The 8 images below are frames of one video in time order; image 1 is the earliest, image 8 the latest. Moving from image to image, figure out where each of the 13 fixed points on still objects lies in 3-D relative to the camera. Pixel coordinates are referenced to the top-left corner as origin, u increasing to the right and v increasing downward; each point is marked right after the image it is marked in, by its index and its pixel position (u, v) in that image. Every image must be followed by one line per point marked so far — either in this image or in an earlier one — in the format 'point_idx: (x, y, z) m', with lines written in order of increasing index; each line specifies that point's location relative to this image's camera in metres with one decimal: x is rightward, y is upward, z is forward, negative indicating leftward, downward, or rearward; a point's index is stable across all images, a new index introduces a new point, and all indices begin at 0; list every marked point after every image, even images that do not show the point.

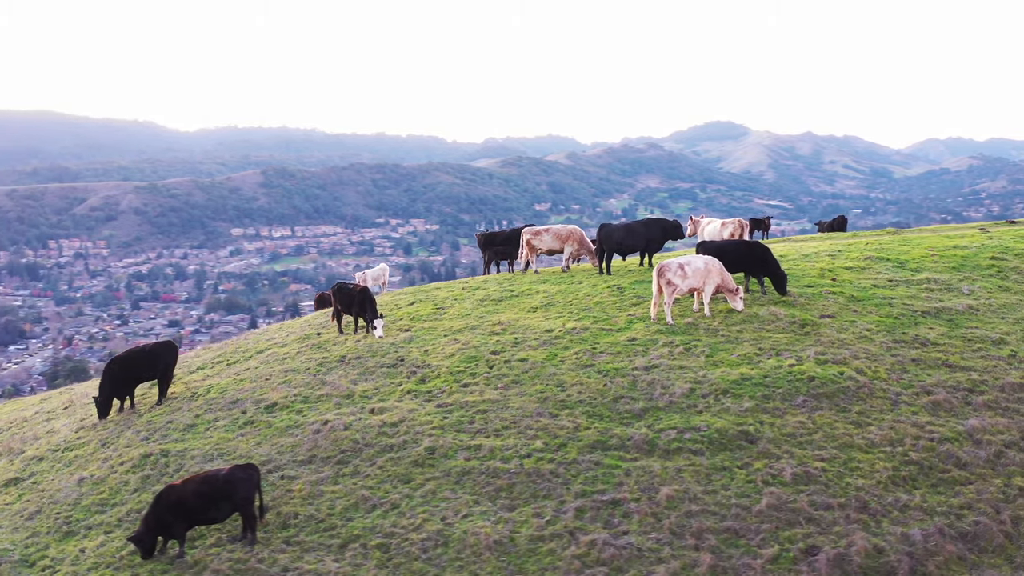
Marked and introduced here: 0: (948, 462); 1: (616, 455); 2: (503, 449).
0: (+4.6, -1.8, +12.3) m
1: (+1.1, -1.8, +12.2) m
2: (-0.1, -1.7, +12.5) m
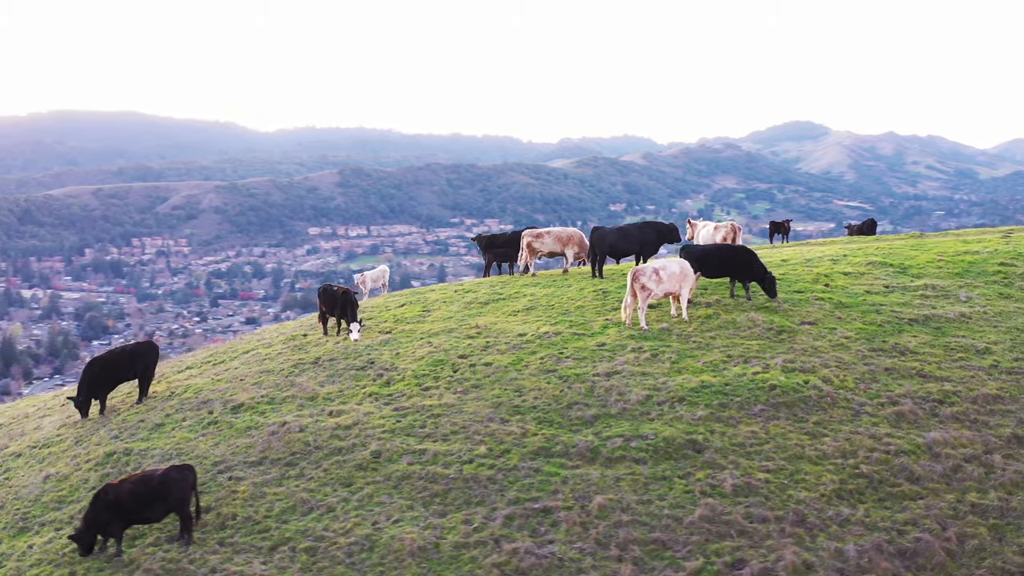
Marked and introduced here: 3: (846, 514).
0: (+4.0, -1.9, +11.9) m
1: (+0.5, -1.8, +12.1) m
2: (-0.7, -1.8, +12.4) m
3: (+3.2, -2.2, +11.2) m
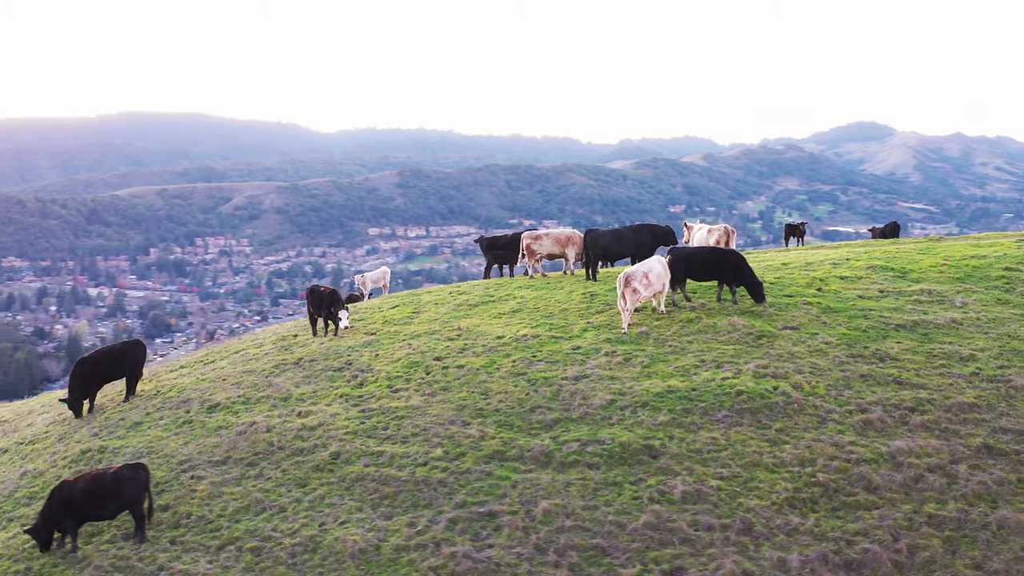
0: (+3.5, -2.0, +11.7) m
1: (0.0, -1.8, +12.0) m
2: (-1.2, -1.8, +12.4) m
3: (+2.7, -2.2, +11.0) m
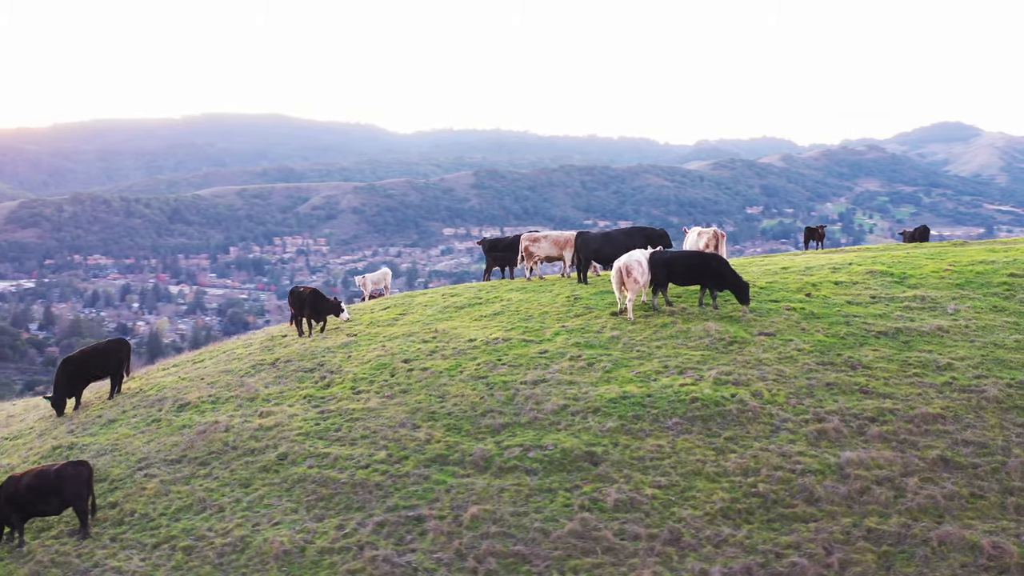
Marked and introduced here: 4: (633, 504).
0: (+2.8, -2.0, +11.4) m
1: (-0.6, -1.9, +11.9) m
2: (-1.8, -1.8, +12.4) m
3: (+2.0, -2.3, +10.8) m
4: (+1.2, -2.1, +11.2) m
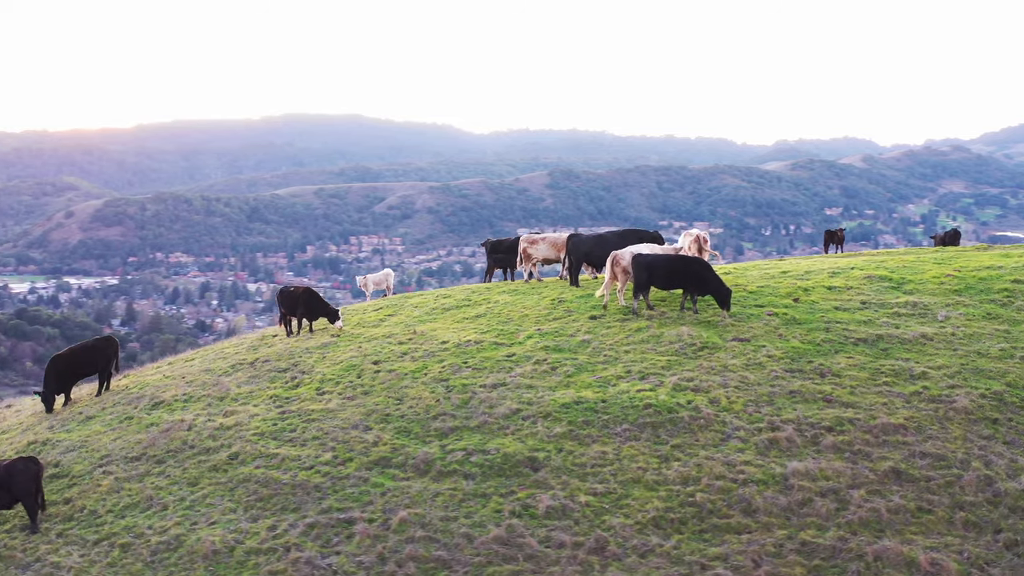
0: (+2.1, -2.1, +11.1) m
1: (-1.3, -1.9, +11.9) m
2: (-2.4, -1.8, +12.5) m
3: (+1.3, -2.3, +10.6) m
4: (+0.5, -2.1, +11.0) m
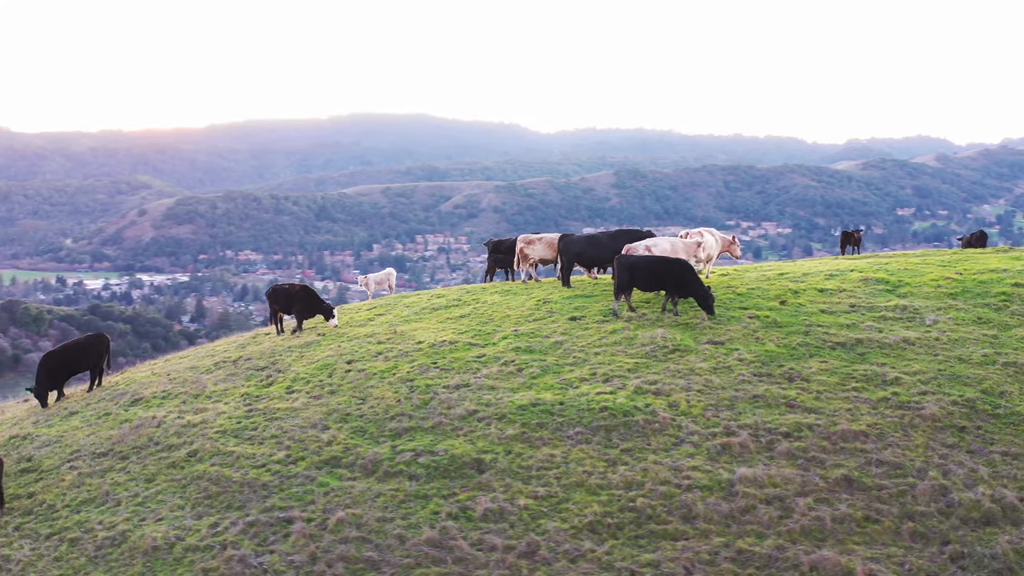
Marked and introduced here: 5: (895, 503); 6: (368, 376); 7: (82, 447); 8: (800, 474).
0: (+1.5, -2.1, +10.9) m
1: (-1.8, -1.9, +11.9) m
2: (-2.9, -1.8, +12.6) m
3: (+0.7, -2.4, +10.5) m
4: (-0.1, -2.1, +11.0) m
5: (+3.7, -2.1, +11.1) m
6: (-1.8, -1.1, +14.5) m
7: (-5.2, -1.9, +14.0) m
8: (+2.9, -1.9, +11.5) m
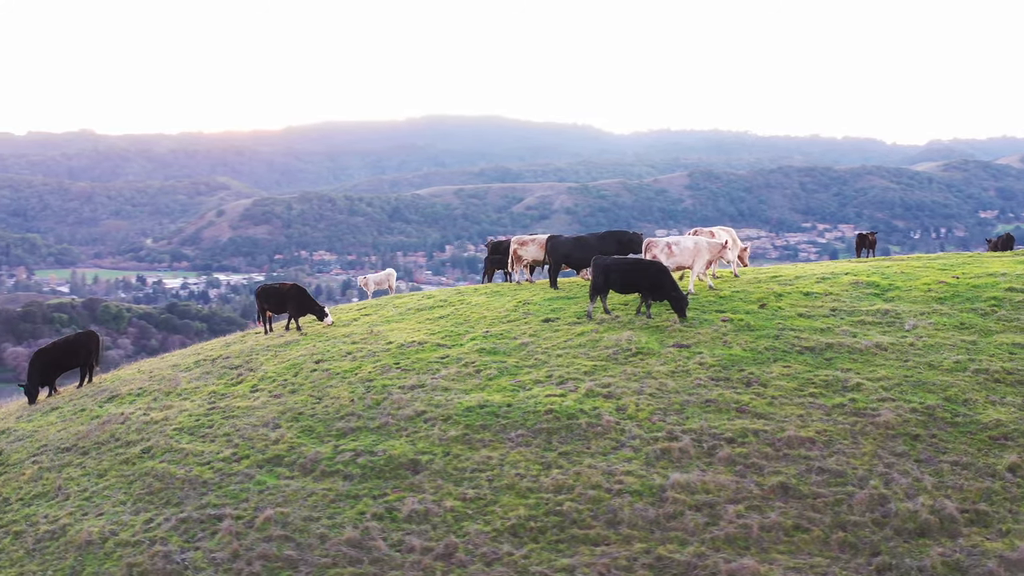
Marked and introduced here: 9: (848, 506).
0: (+0.8, -2.1, +10.8) m
1: (-2.4, -1.9, +12.0) m
2: (-3.5, -1.8, +12.7) m
3: (-0.1, -2.4, +10.4) m
4: (-0.8, -2.2, +10.9) m
5: (+3.0, -2.1, +10.8) m
6: (-2.3, -1.1, +14.6) m
7: (-5.7, -1.9, +14.3) m
8: (+2.2, -1.9, +11.3) m
9: (+3.2, -2.0, +10.9) m
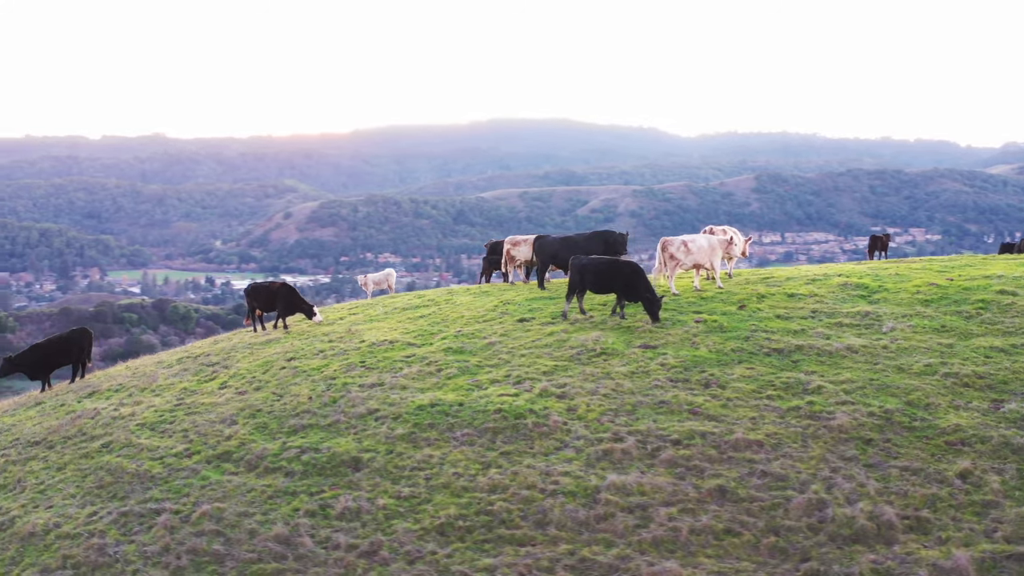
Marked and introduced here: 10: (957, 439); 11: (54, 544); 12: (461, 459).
0: (+0.2, -2.1, +10.7) m
1: (-3.0, -1.9, +12.1) m
2: (-4.0, -1.8, +12.9) m
3: (-0.8, -2.3, +10.3) m
4: (-1.4, -2.1, +10.9) m
5: (+2.3, -2.1, +10.6) m
6: (-2.7, -1.1, +14.6) m
7: (-6.2, -1.9, +14.6) m
8: (+1.6, -1.9, +11.1) m
9: (+2.5, -2.0, +10.6) m
10: (+4.5, -1.5, +11.7) m
11: (-4.4, -2.5, +11.2) m
12: (-0.5, -1.7, +11.7) m
